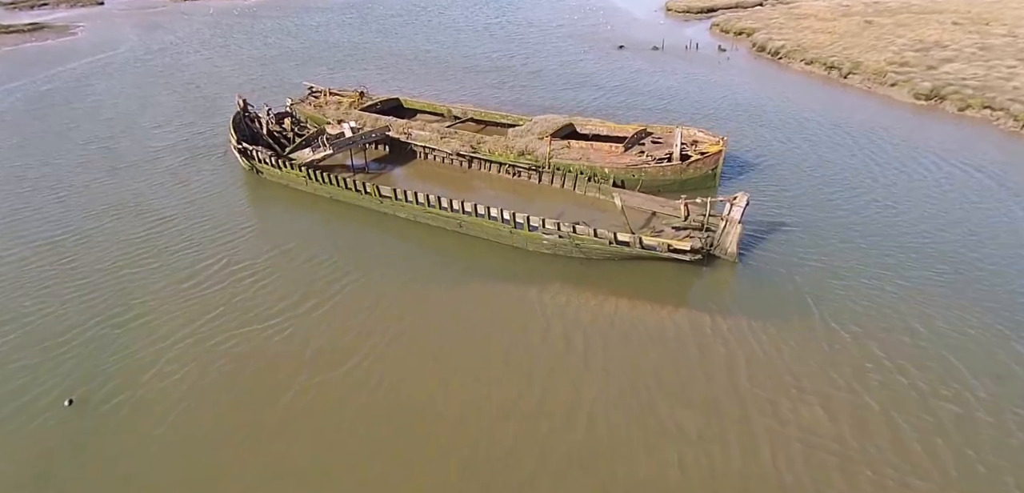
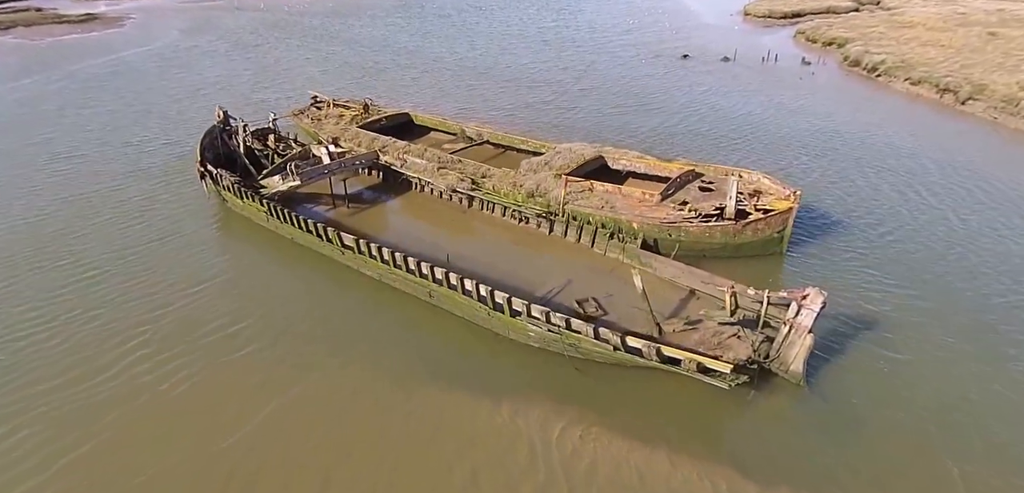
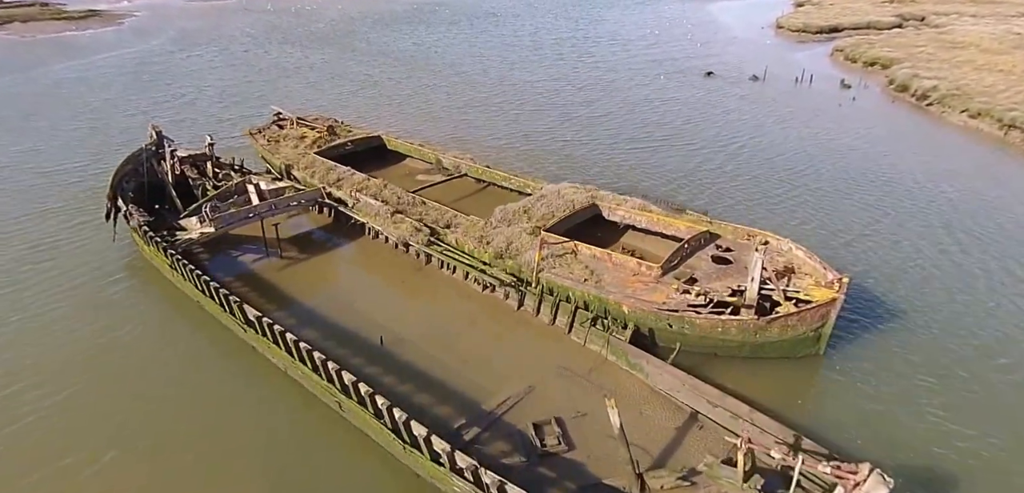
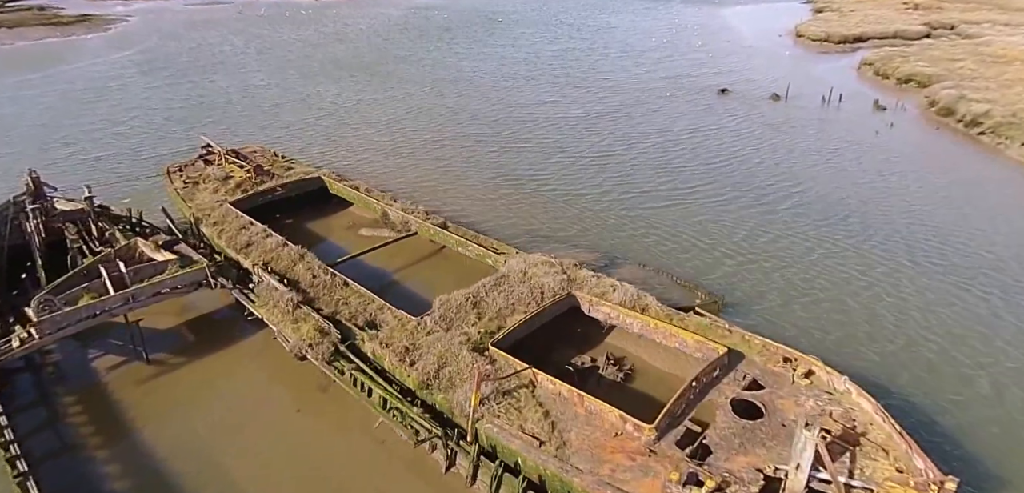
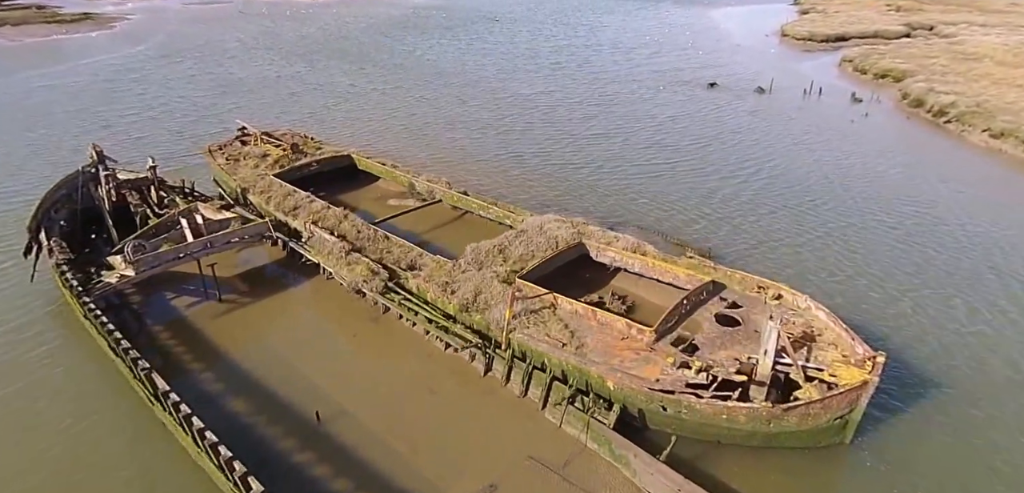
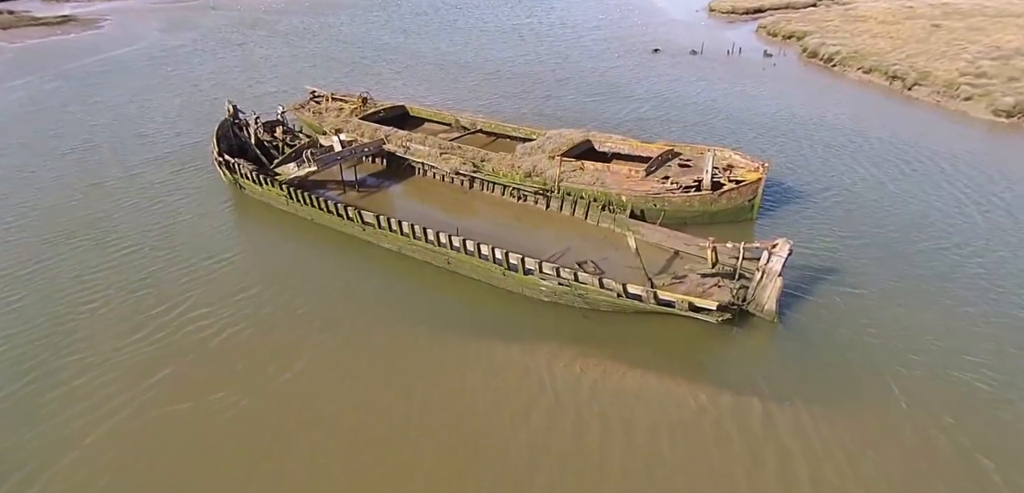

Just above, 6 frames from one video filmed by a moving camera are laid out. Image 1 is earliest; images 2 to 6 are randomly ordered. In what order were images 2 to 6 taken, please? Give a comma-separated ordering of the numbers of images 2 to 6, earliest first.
6, 2, 3, 5, 4
